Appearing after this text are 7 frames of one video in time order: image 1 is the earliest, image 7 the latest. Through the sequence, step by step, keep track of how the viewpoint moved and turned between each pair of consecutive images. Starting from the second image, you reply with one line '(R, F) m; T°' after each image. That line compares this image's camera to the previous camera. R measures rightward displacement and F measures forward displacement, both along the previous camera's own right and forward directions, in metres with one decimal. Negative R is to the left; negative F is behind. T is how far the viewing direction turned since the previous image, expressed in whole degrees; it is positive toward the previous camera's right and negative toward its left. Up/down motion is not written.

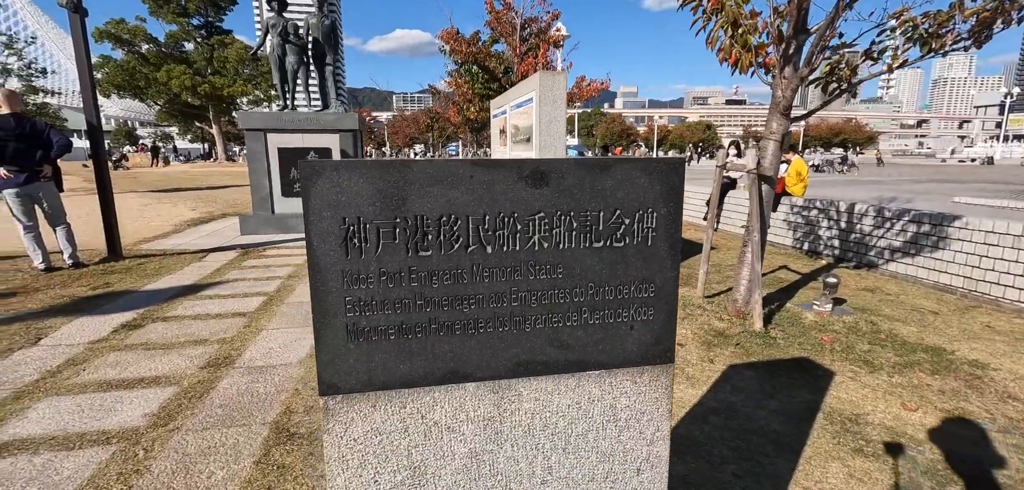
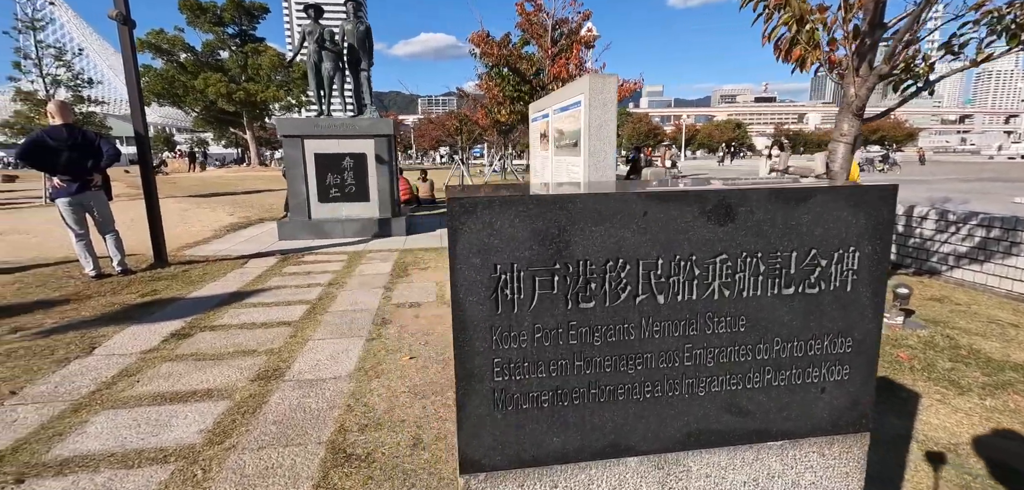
(-0.2, +0.1) m; -3°
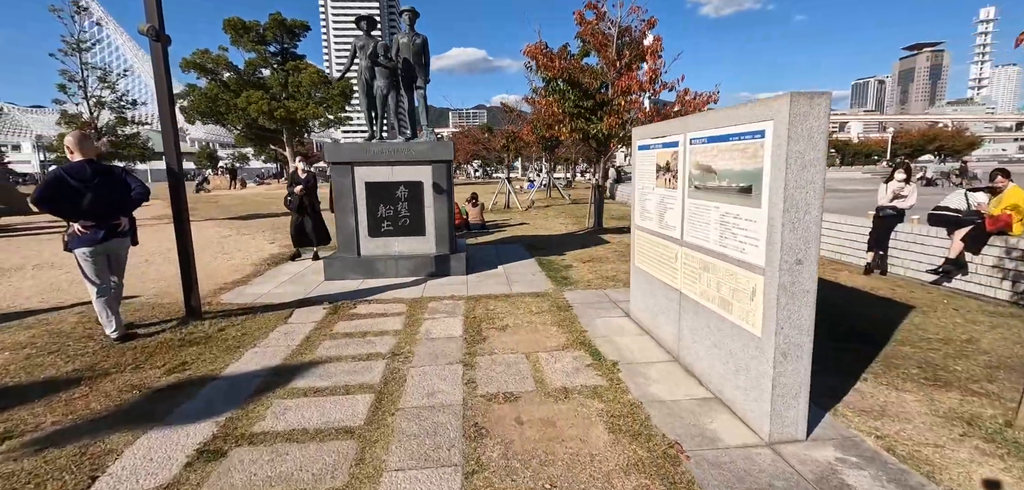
(-0.7, +1.2) m; -3°
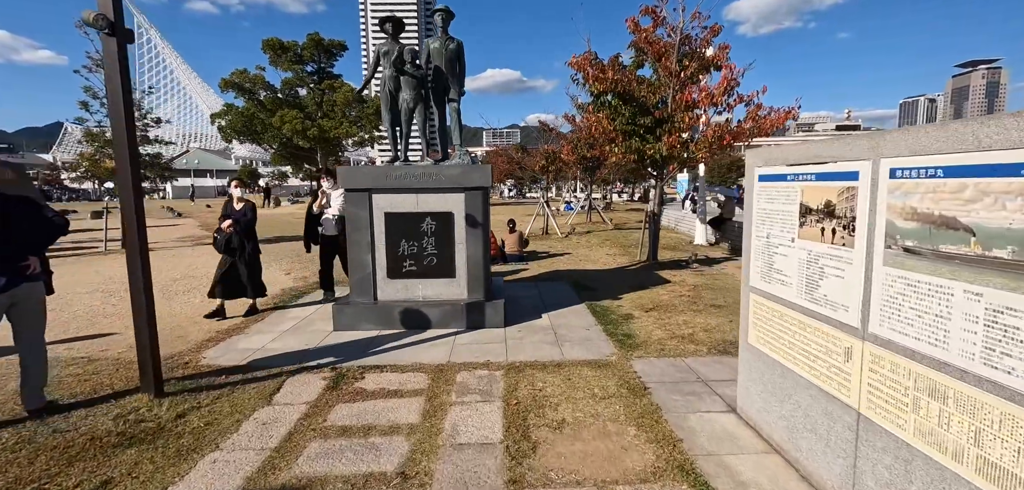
(-0.2, +1.4) m; -4°
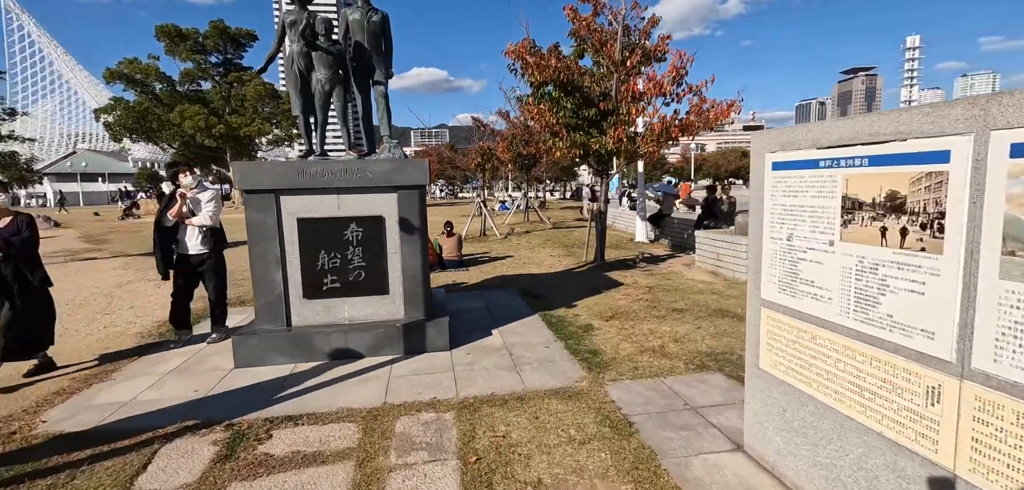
(-0.1, +0.9) m; +8°
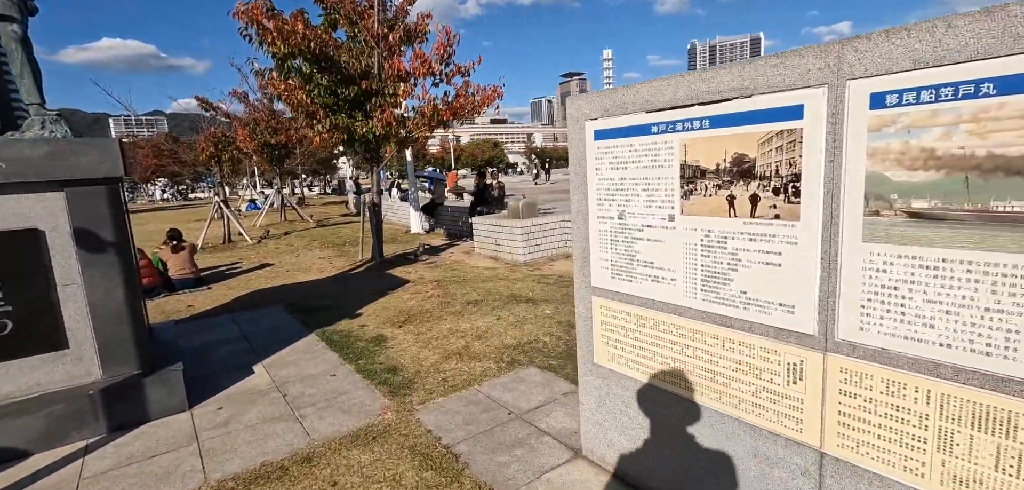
(0.0, +0.8) m; +26°
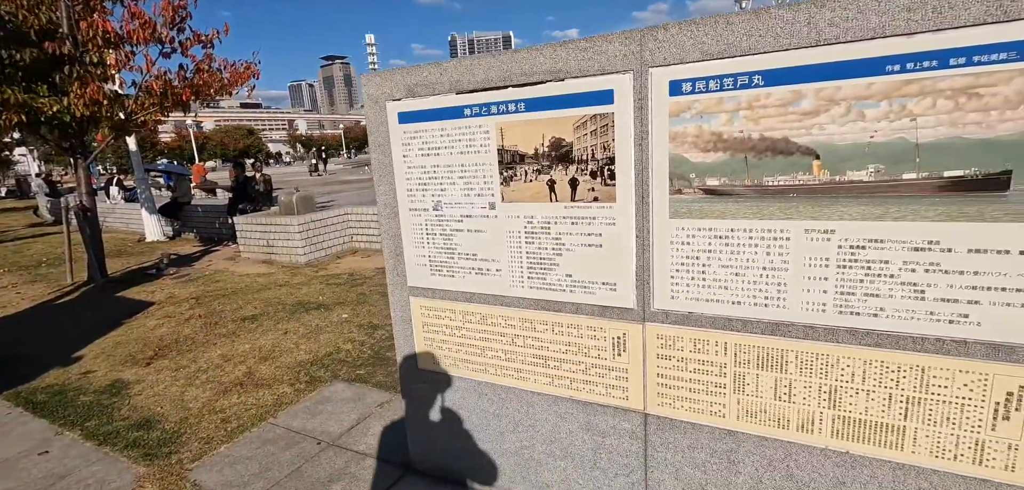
(-0.1, +0.3) m; +25°
